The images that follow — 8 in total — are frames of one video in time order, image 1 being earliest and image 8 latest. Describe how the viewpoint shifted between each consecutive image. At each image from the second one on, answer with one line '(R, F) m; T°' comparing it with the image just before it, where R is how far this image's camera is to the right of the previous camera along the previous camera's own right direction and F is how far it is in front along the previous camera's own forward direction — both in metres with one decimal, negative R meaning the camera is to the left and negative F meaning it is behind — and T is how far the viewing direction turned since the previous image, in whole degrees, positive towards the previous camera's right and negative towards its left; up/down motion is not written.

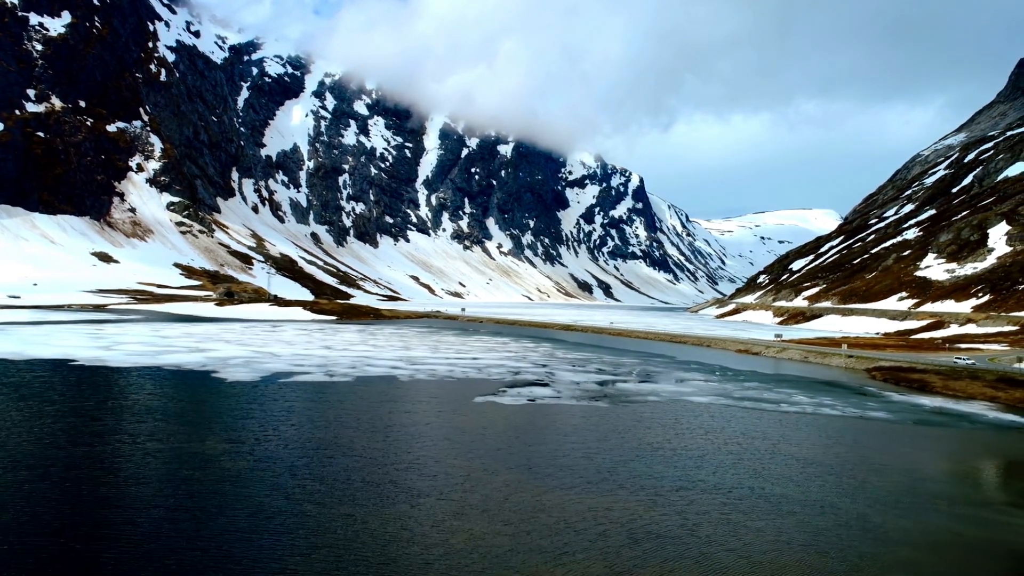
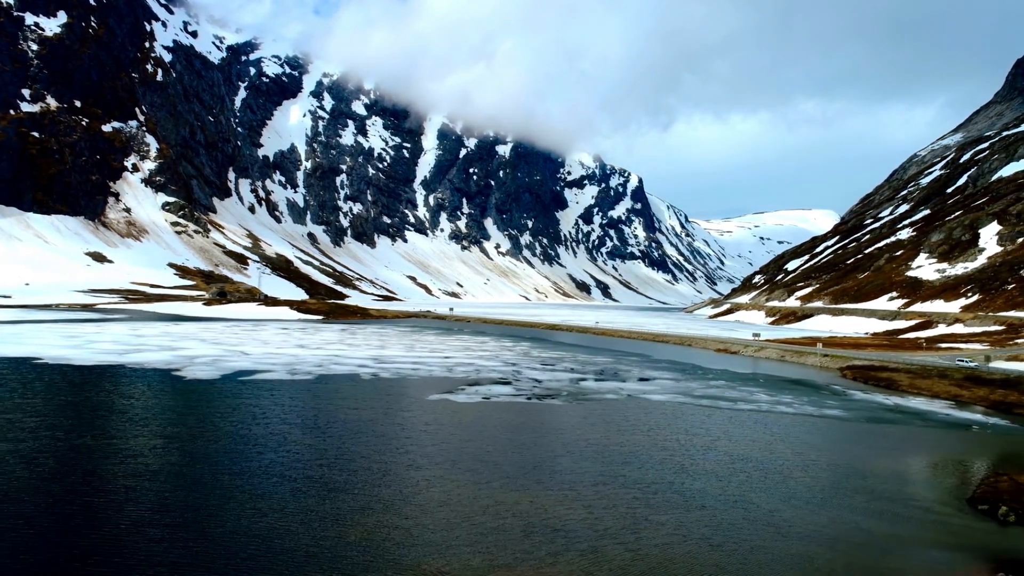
(+2.6, 0.0) m; 0°
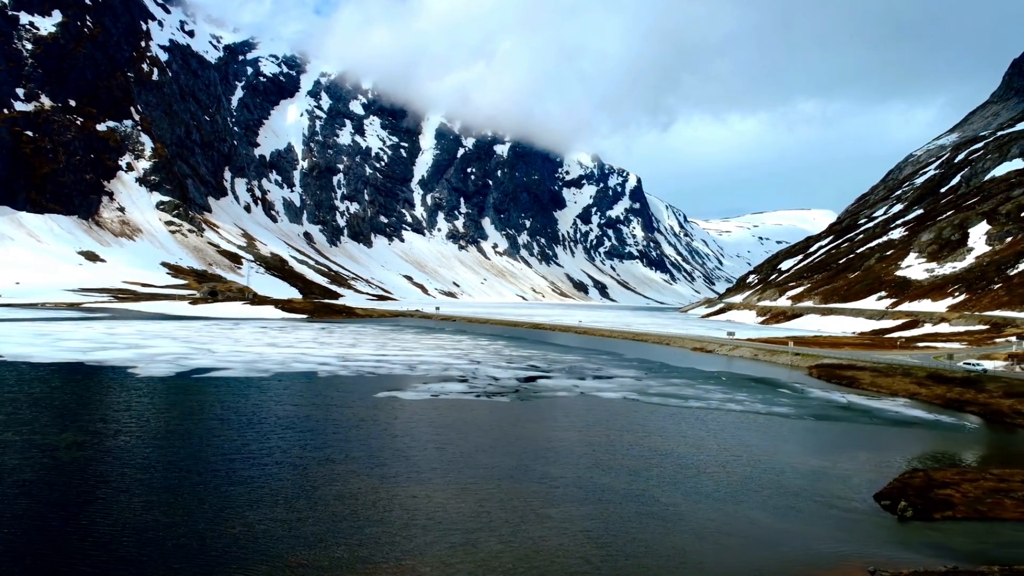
(+3.0, 0.0) m; 0°
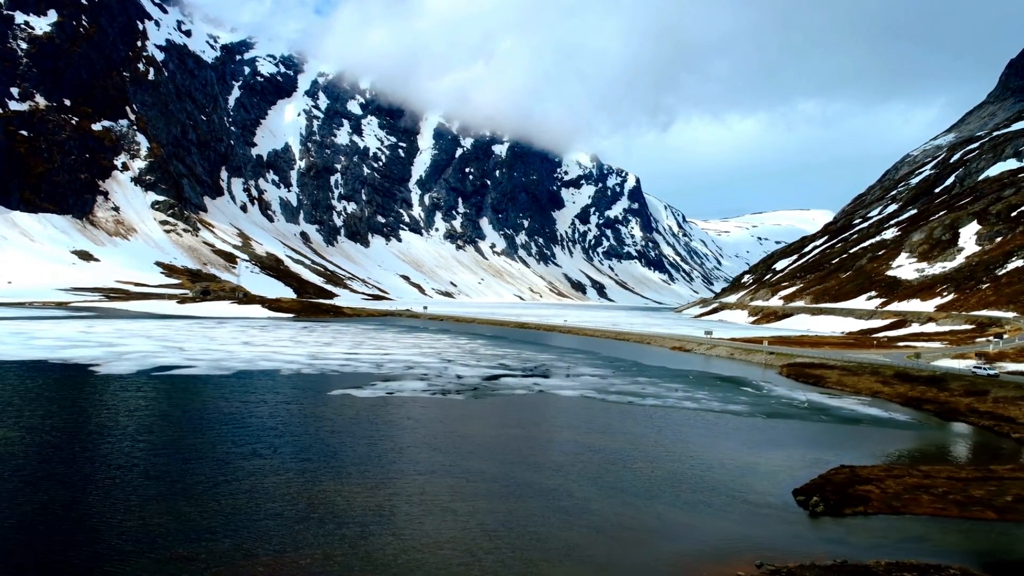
(+2.6, 0.0) m; 0°
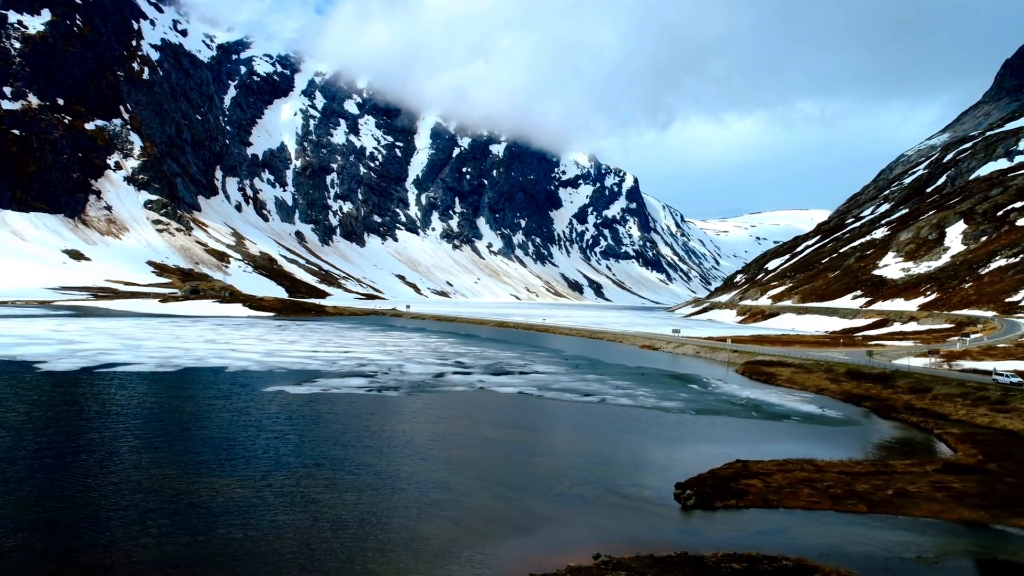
(+3.7, -0.1) m; 0°
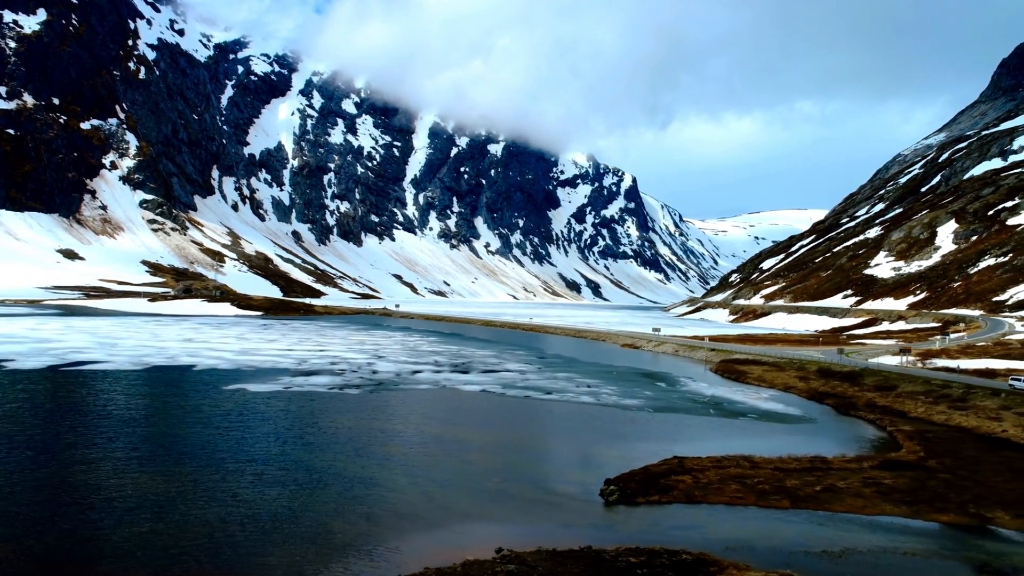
(+2.2, -0.1) m; 0°
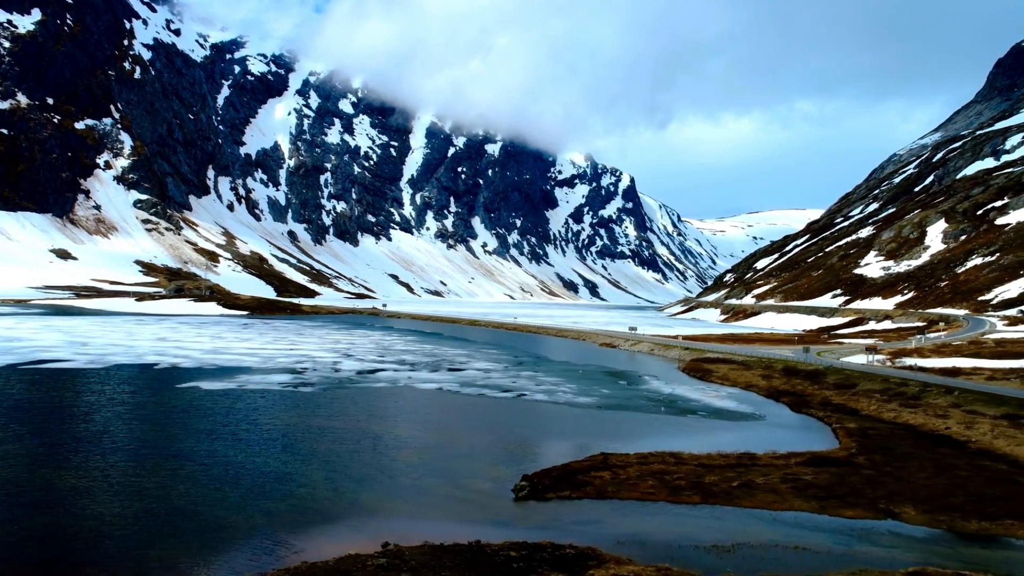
(+2.6, -0.1) m; 0°
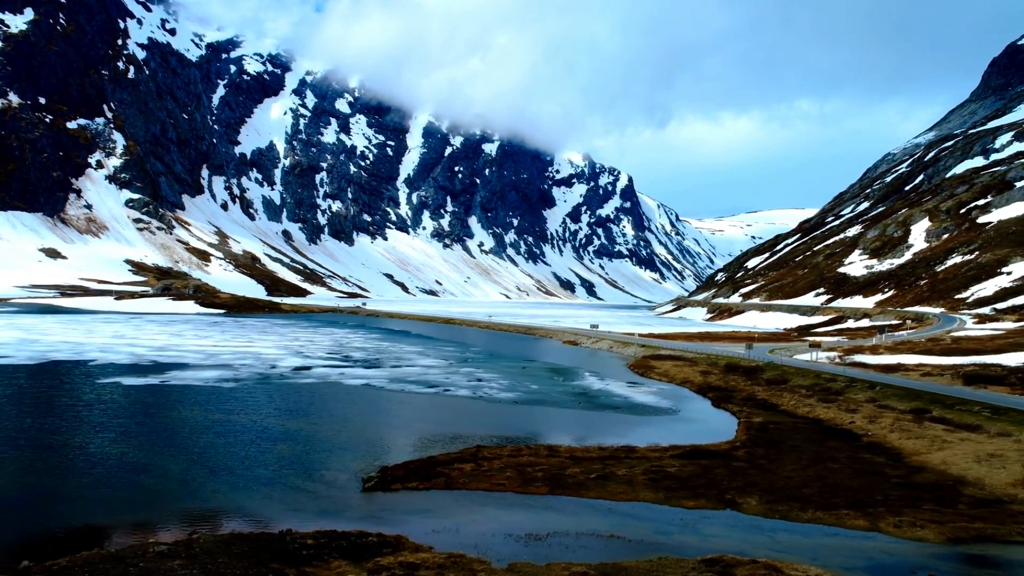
(+4.6, -0.1) m; 0°
